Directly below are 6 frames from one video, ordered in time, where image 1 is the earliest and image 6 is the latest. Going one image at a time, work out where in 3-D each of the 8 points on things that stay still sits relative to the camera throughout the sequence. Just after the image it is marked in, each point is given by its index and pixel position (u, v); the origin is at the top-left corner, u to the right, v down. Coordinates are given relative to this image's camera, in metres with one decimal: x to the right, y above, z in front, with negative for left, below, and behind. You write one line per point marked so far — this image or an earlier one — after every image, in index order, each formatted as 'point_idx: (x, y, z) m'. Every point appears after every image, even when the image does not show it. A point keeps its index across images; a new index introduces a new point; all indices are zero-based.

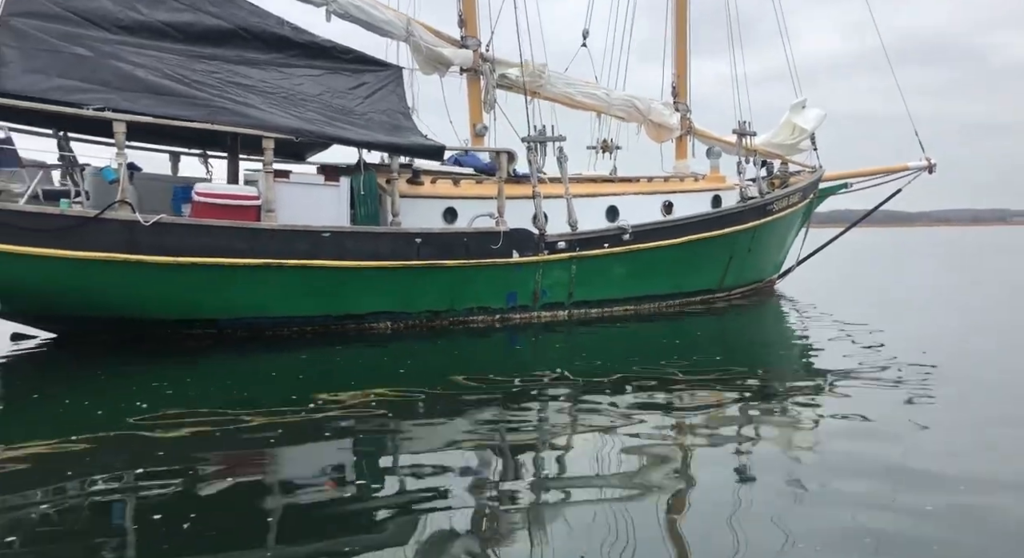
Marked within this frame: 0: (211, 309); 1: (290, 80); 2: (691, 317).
0: (-3.5, -0.4, +9.7) m
1: (-3.0, +2.7, +11.0) m
2: (+3.2, -0.7, +15.0) m
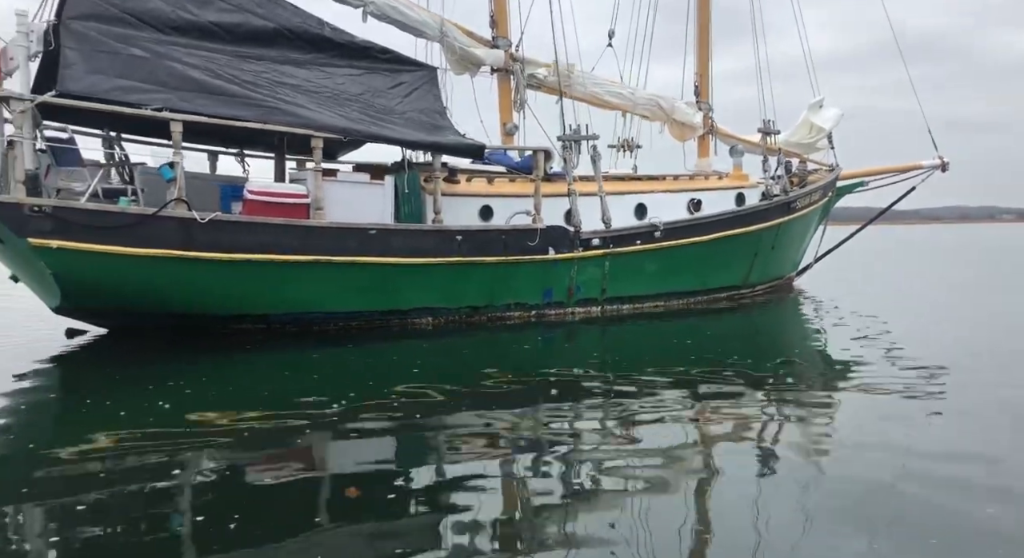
0: (-3.0, -0.3, +9.9) m
1: (-2.5, +2.7, +11.2) m
2: (+3.7, -0.6, +15.1) m
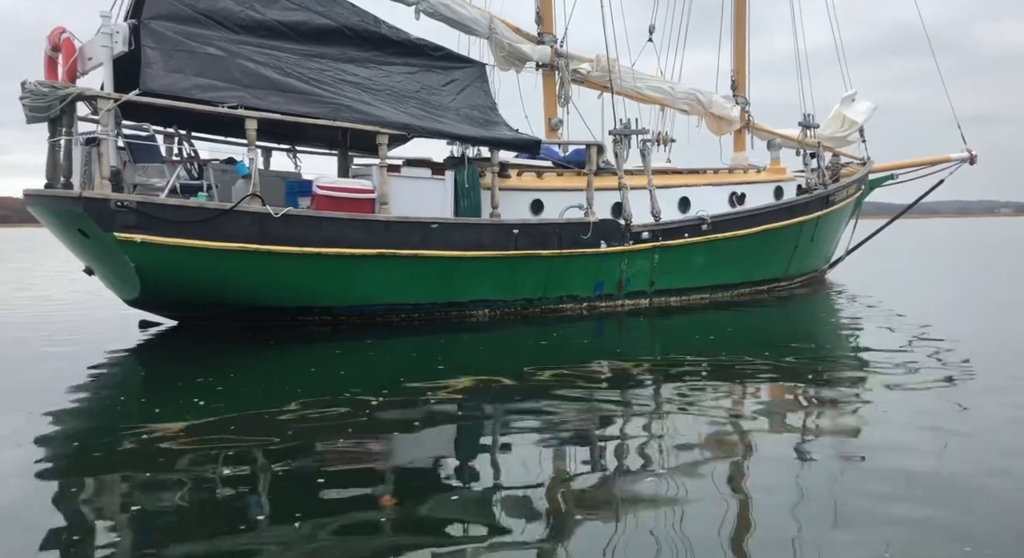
0: (-2.3, -0.2, +10.2) m
1: (-1.7, +2.8, +11.4) m
2: (+4.6, -0.5, +15.3) m
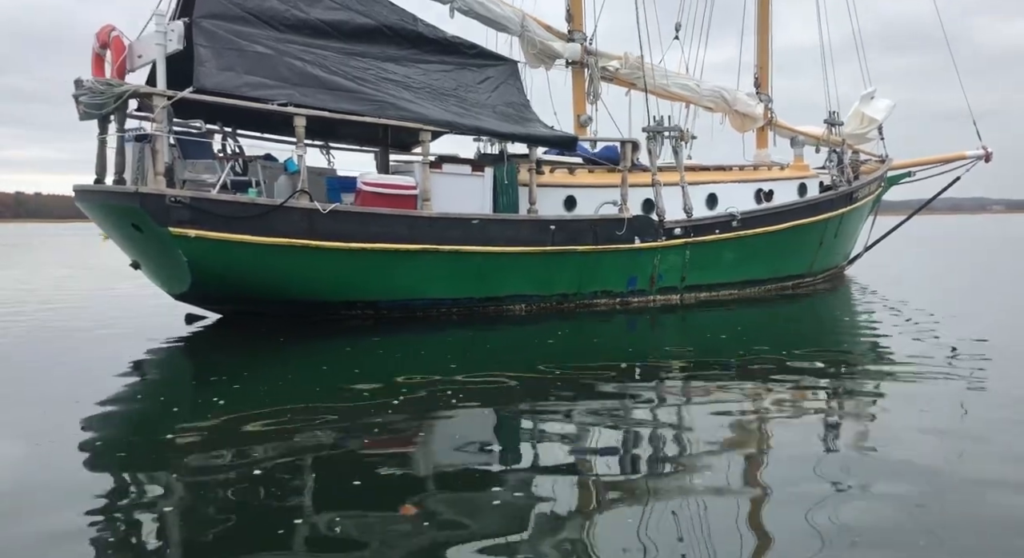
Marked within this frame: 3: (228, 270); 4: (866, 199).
0: (-1.8, -0.2, +10.4) m
1: (-1.2, +2.9, +11.6) m
2: (+5.1, -0.4, +15.5) m
3: (-3.2, +0.1, +9.4) m
4: (+8.4, +1.9, +19.6) m
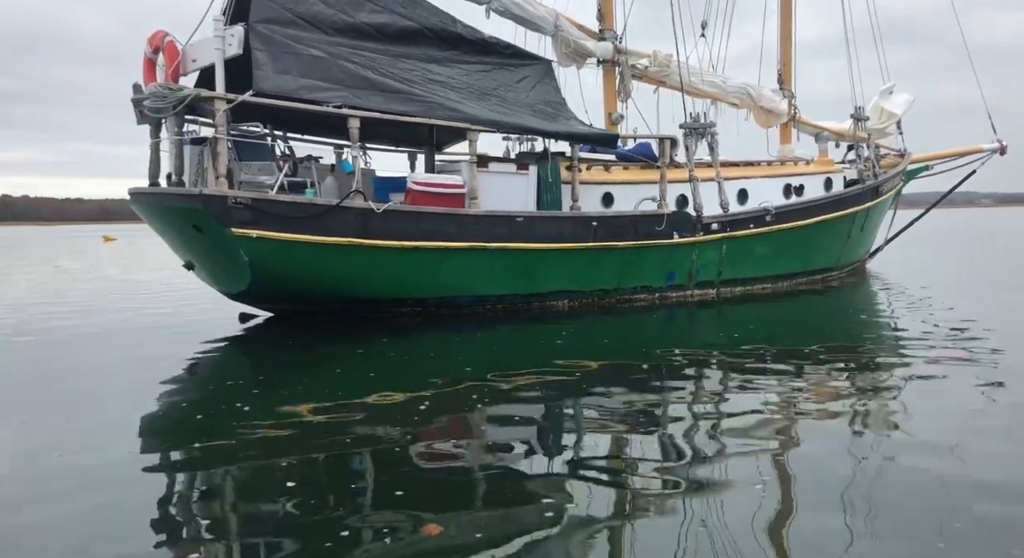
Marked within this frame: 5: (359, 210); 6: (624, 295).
0: (-1.2, -0.1, +10.6) m
1: (-0.6, +2.9, +11.8) m
2: (+5.7, -0.3, +15.6) m
3: (-2.6, +0.1, +9.6) m
4: (+9.1, +2.1, +19.7) m
5: (-1.8, +0.8, +9.7) m
6: (+1.7, -0.2, +12.4) m
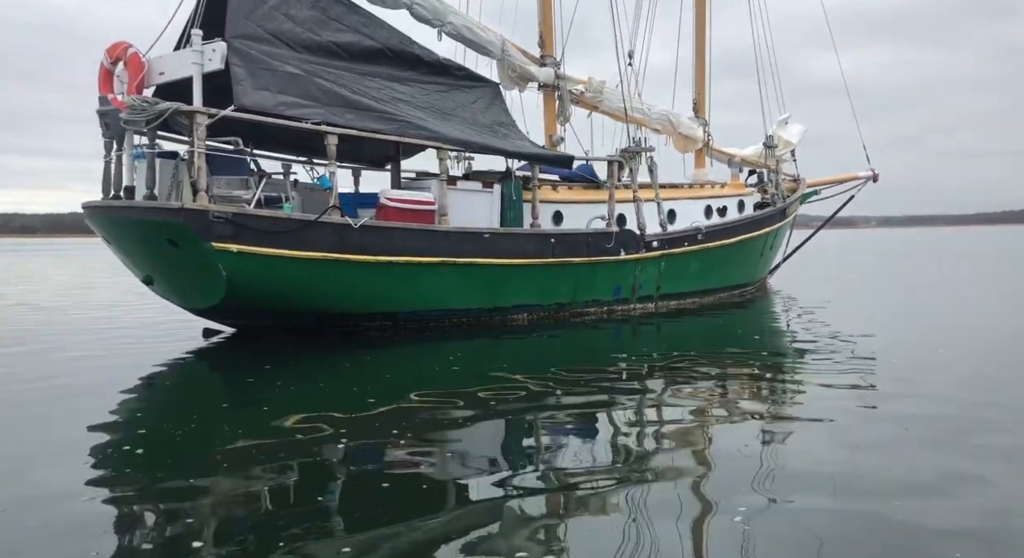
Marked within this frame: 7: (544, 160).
0: (-1.6, -0.3, +10.7) m
1: (-1.2, +2.7, +12.1) m
2: (+4.5, -0.6, +16.7) m
3: (-2.9, 0.0, +9.6) m
4: (+7.2, +1.7, +21.3) m
5: (-2.1, +0.7, +9.8) m
6: (+1.0, -0.5, +12.9) m
7: (+0.5, +1.8, +12.8) m
